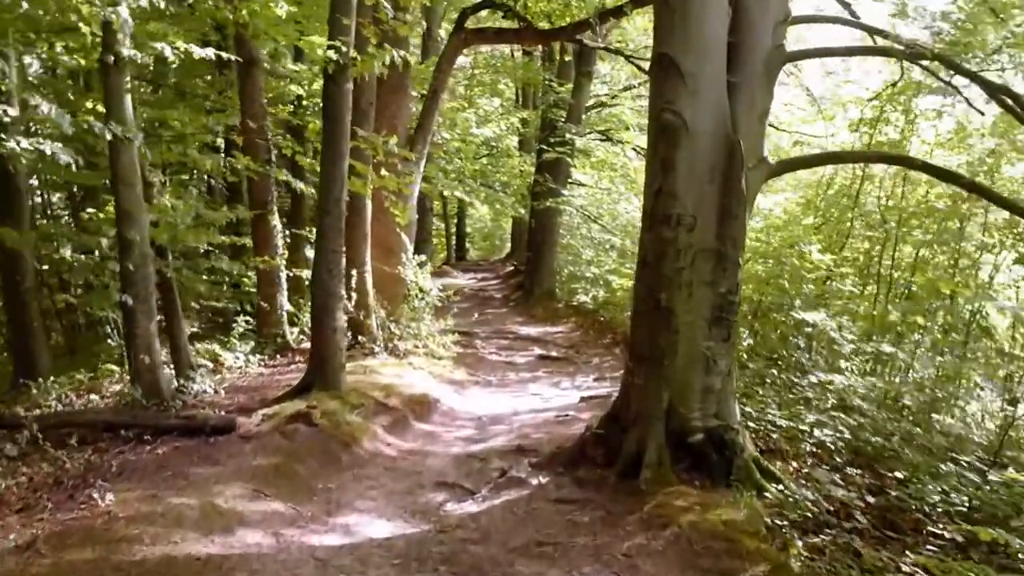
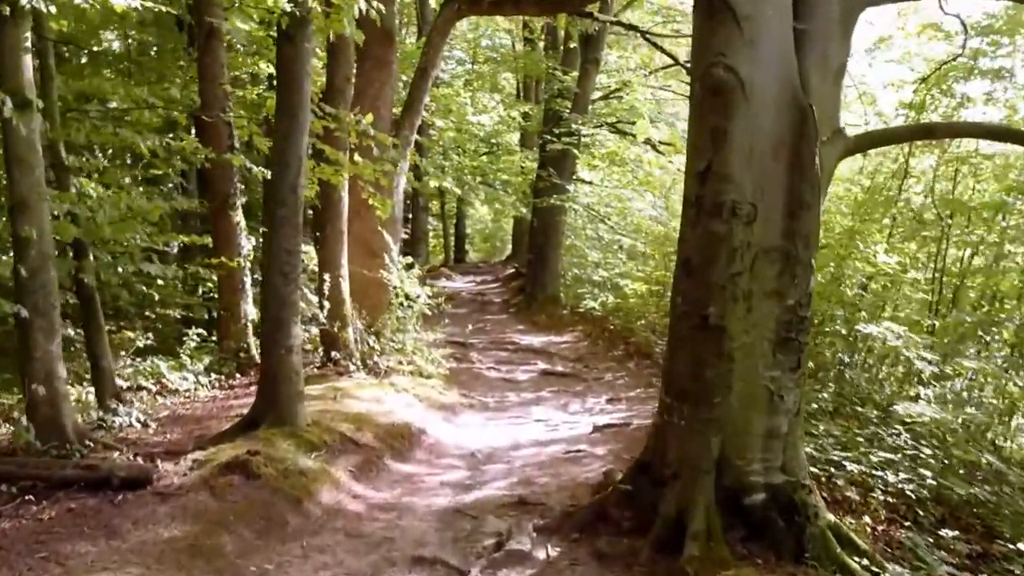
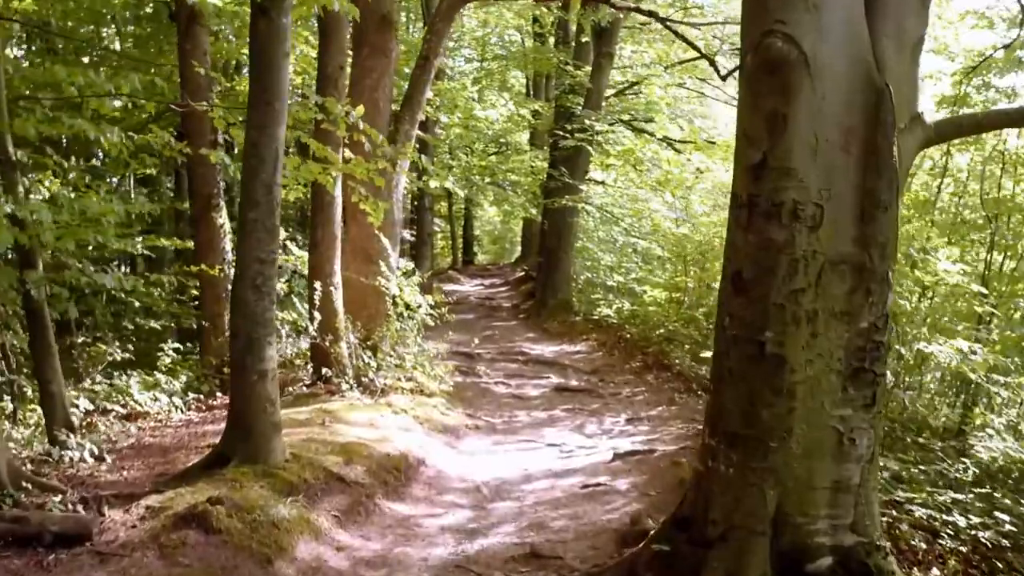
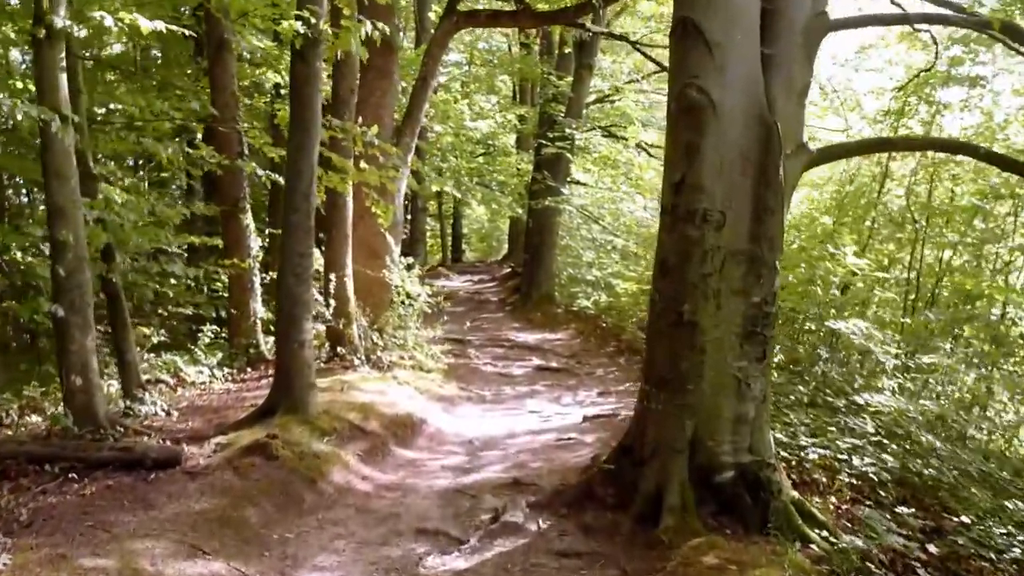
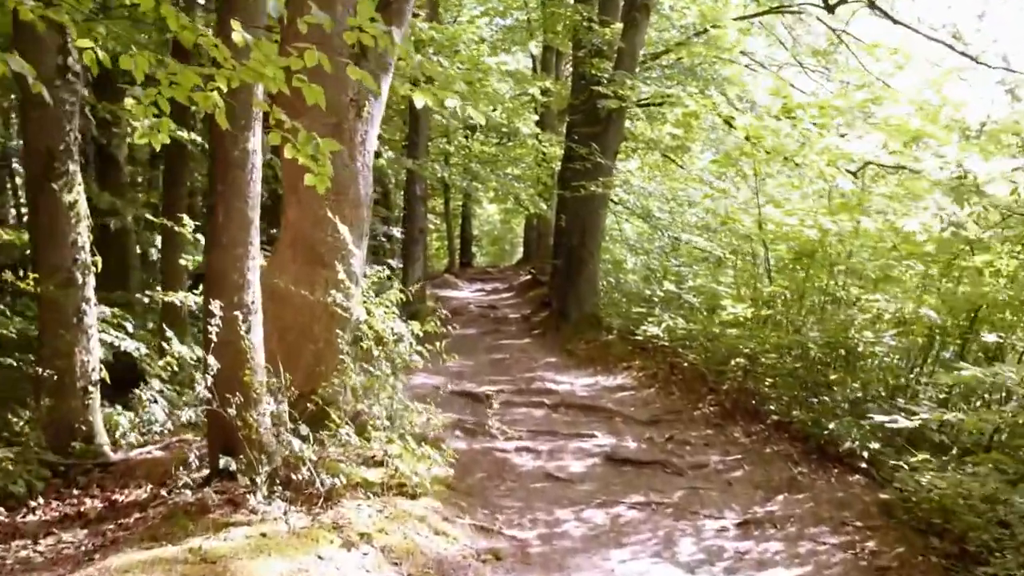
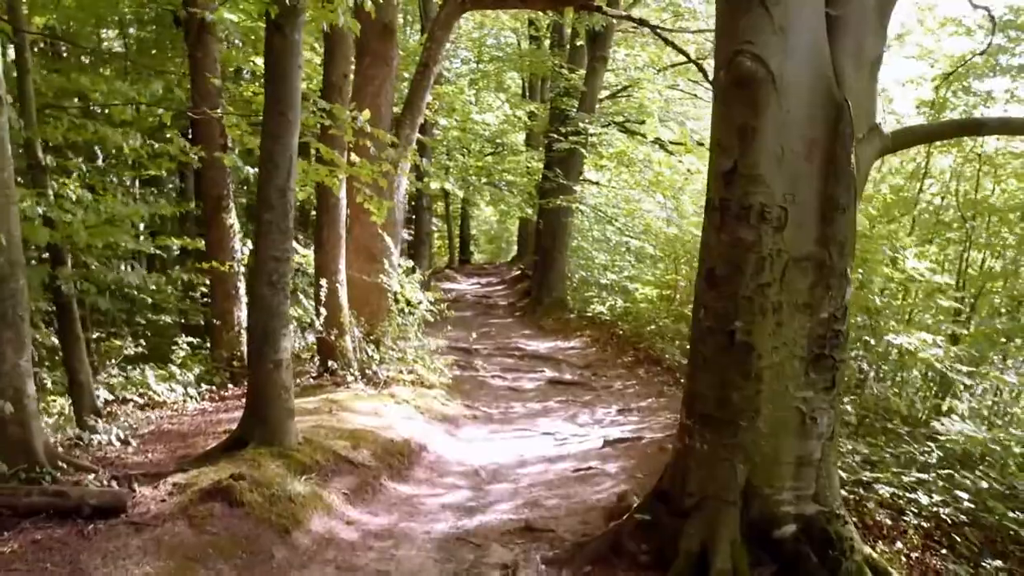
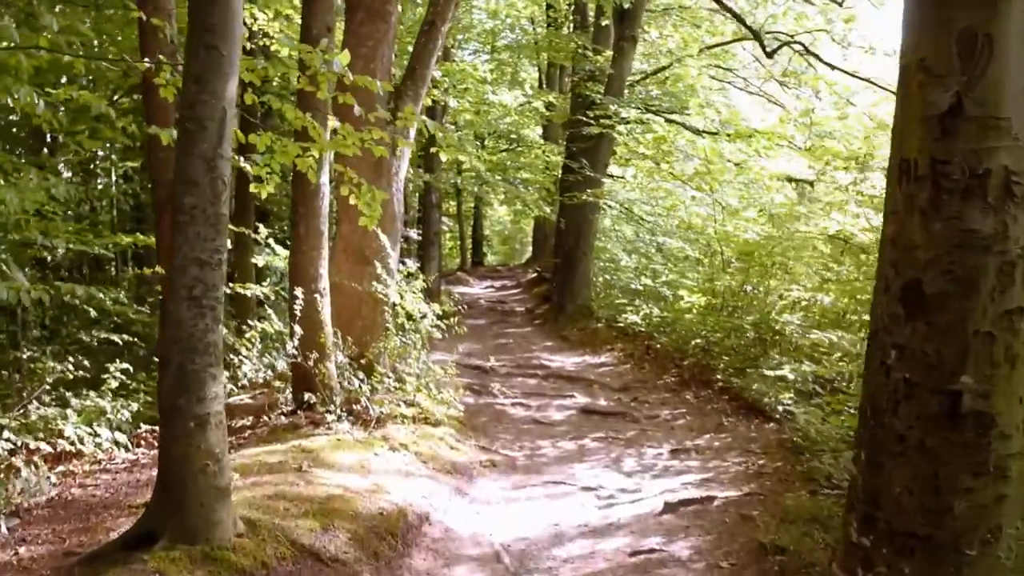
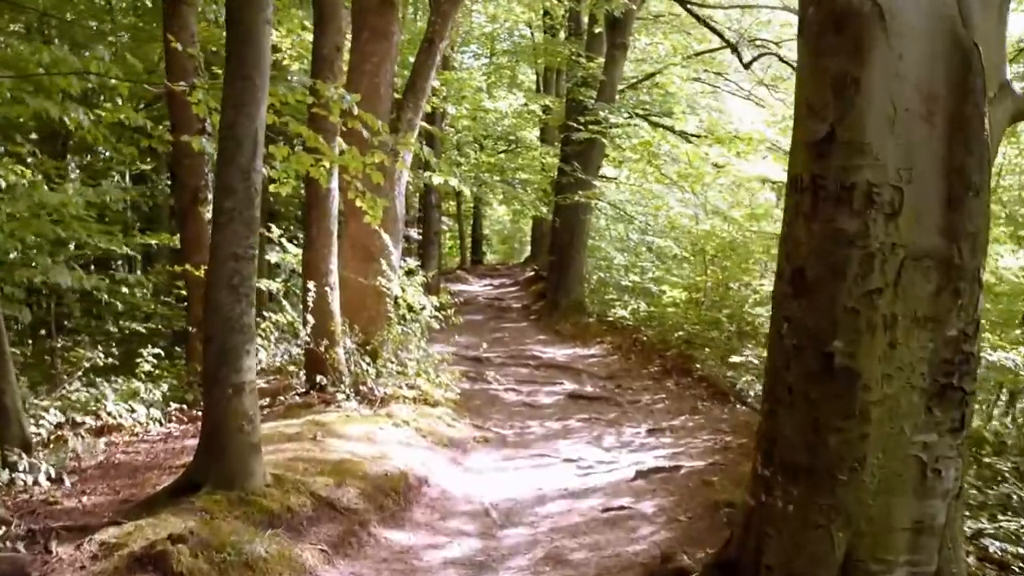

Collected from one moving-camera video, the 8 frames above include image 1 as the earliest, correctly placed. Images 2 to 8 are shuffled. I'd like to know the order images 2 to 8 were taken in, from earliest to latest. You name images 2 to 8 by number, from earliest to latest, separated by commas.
4, 2, 6, 3, 8, 7, 5
